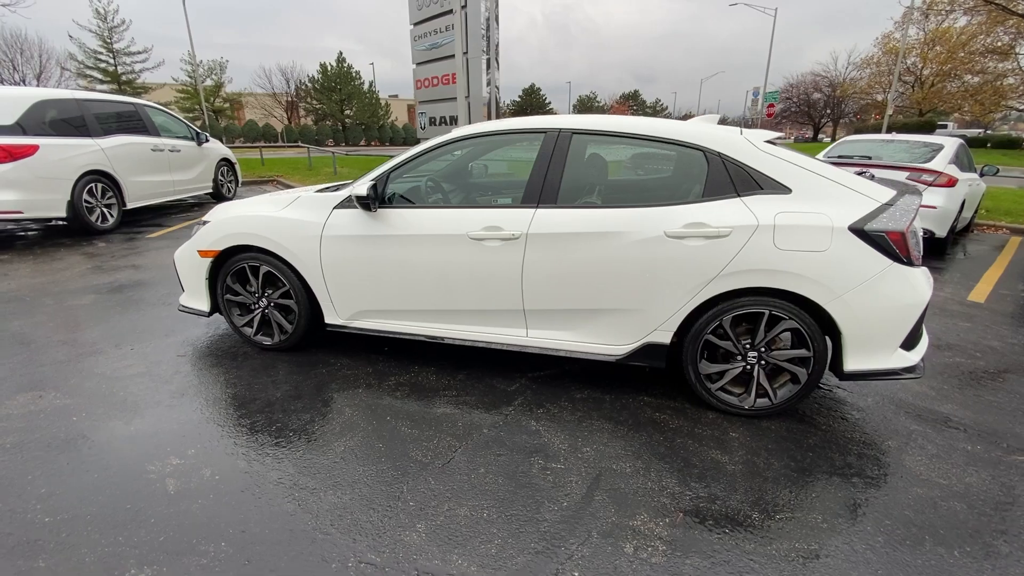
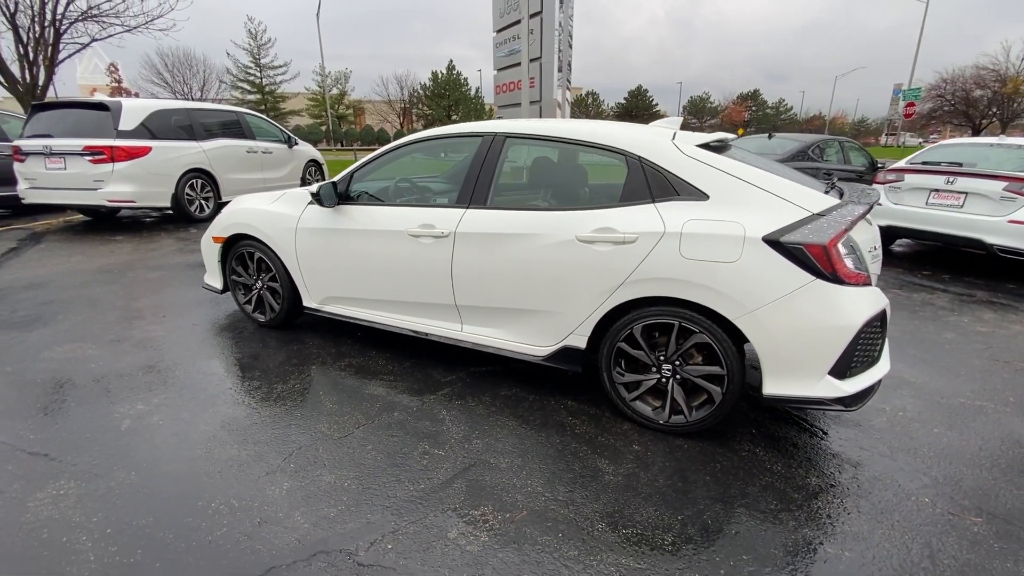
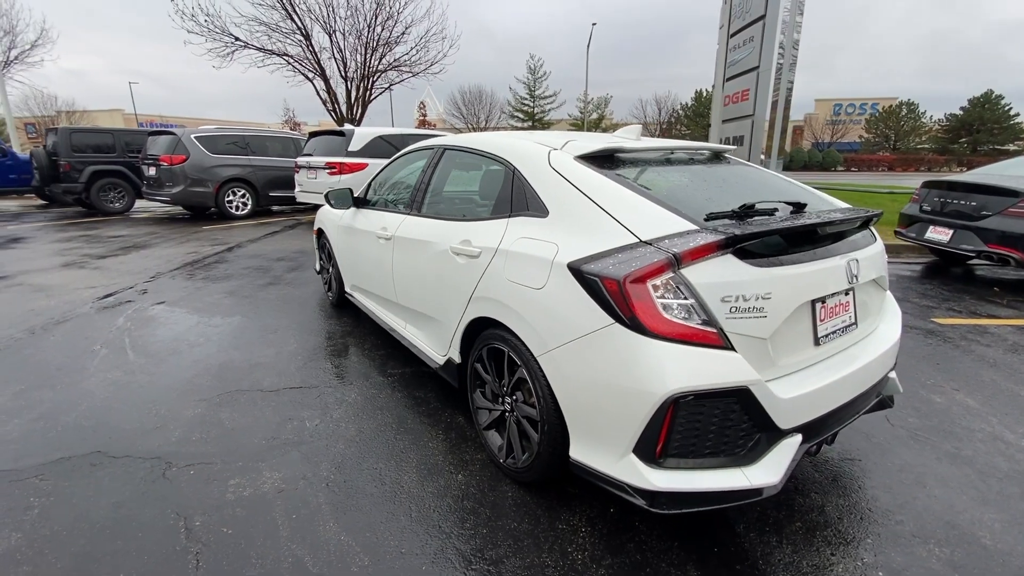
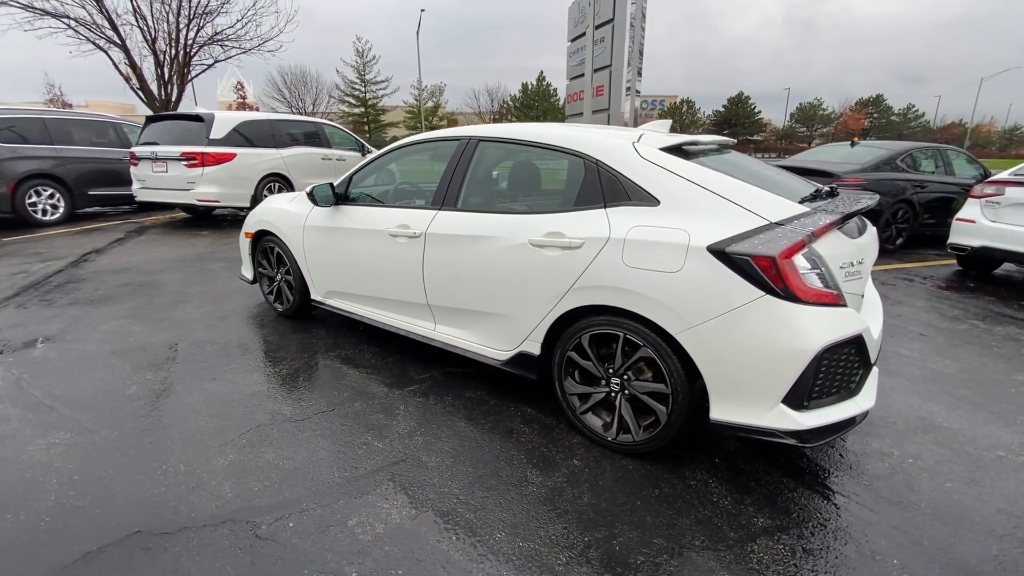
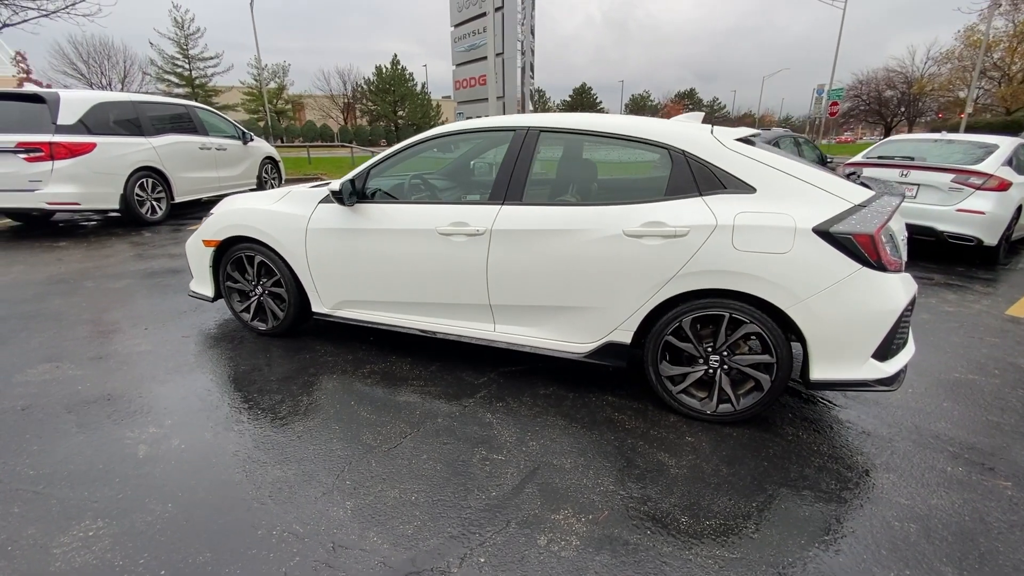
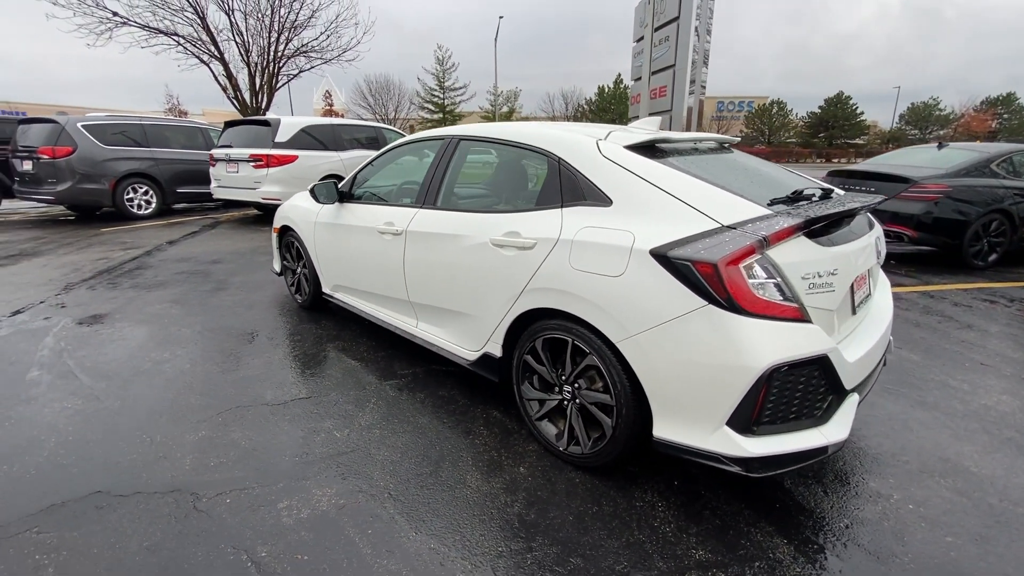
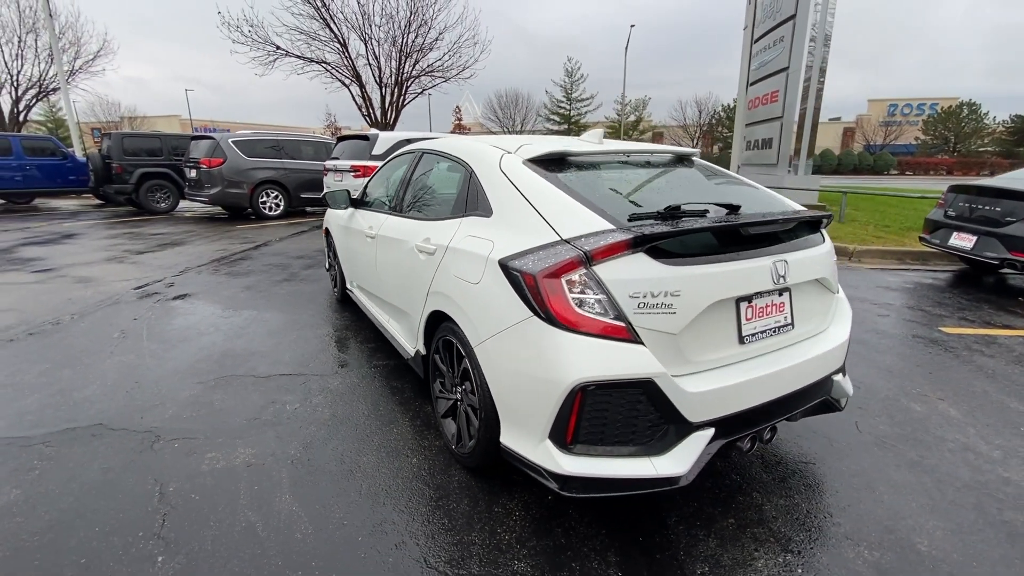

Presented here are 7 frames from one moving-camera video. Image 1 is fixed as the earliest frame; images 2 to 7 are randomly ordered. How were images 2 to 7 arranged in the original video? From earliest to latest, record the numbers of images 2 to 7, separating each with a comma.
5, 2, 4, 6, 3, 7
